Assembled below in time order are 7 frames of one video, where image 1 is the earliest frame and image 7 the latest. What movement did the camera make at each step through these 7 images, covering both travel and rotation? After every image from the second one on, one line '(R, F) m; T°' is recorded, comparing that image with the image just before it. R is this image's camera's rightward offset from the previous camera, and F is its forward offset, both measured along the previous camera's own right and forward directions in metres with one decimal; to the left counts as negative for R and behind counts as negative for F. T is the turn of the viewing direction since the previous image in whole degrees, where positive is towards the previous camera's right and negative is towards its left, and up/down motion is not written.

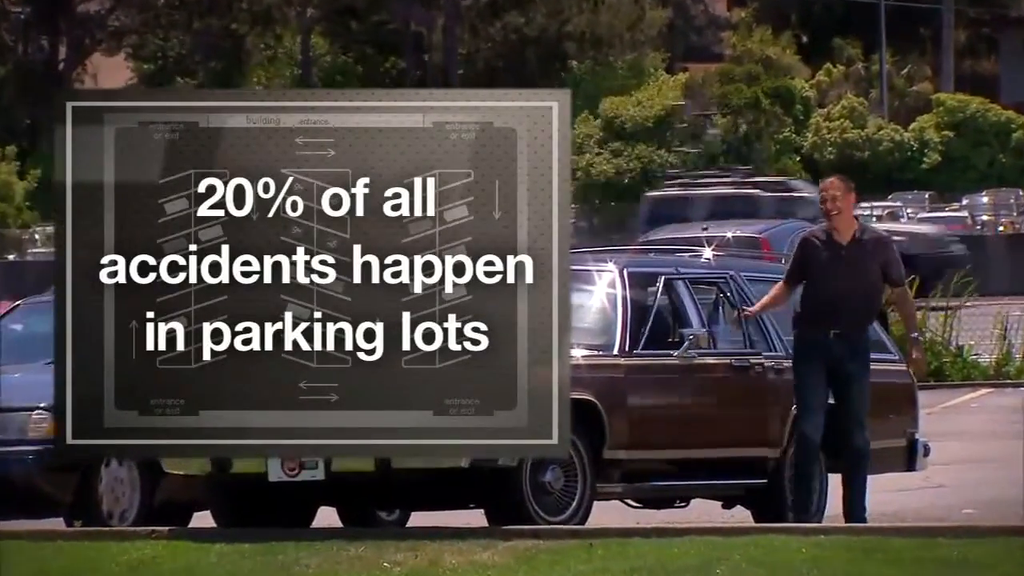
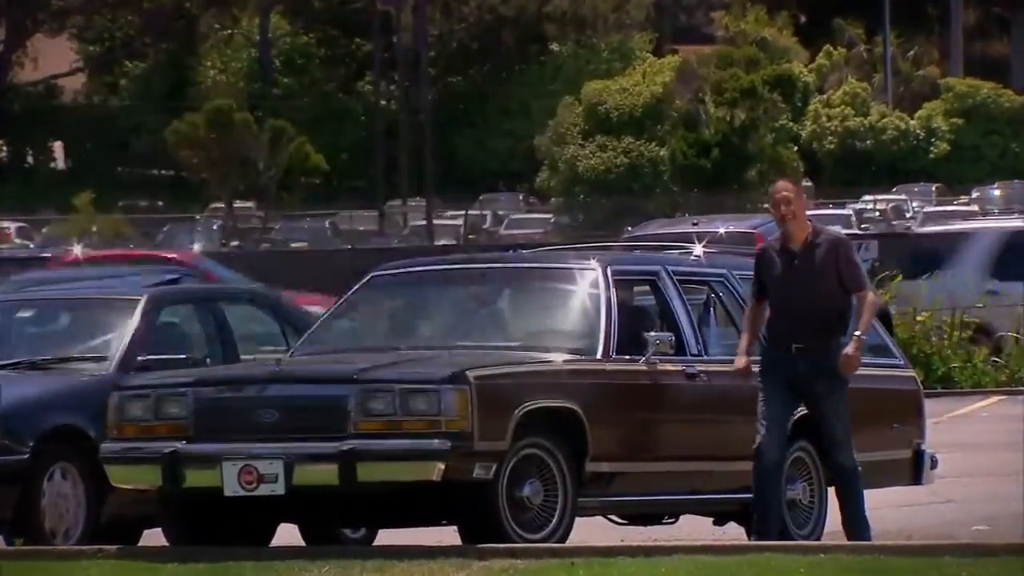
(0.0, +0.7) m; +1°
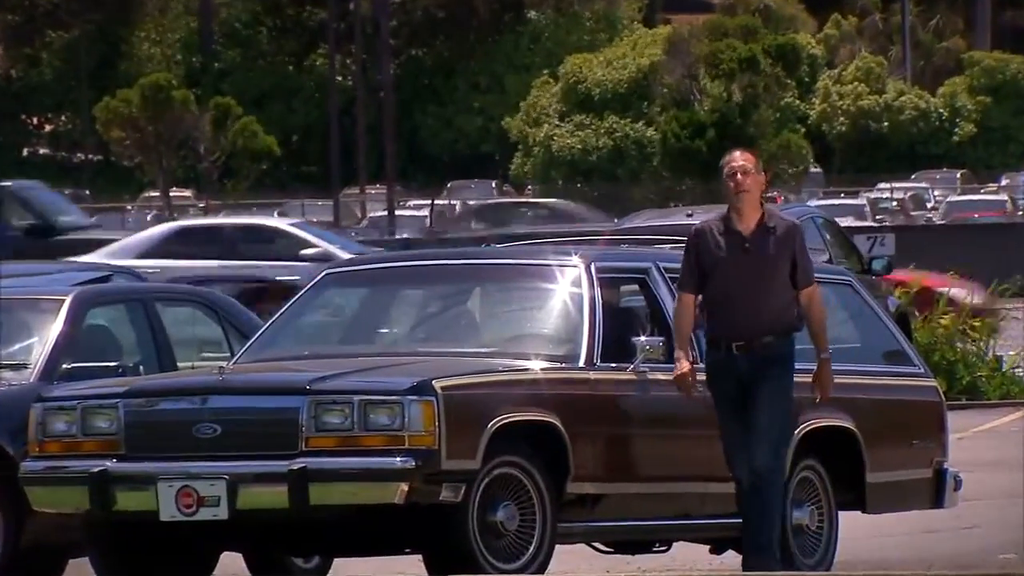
(0.0, +0.9) m; +1°
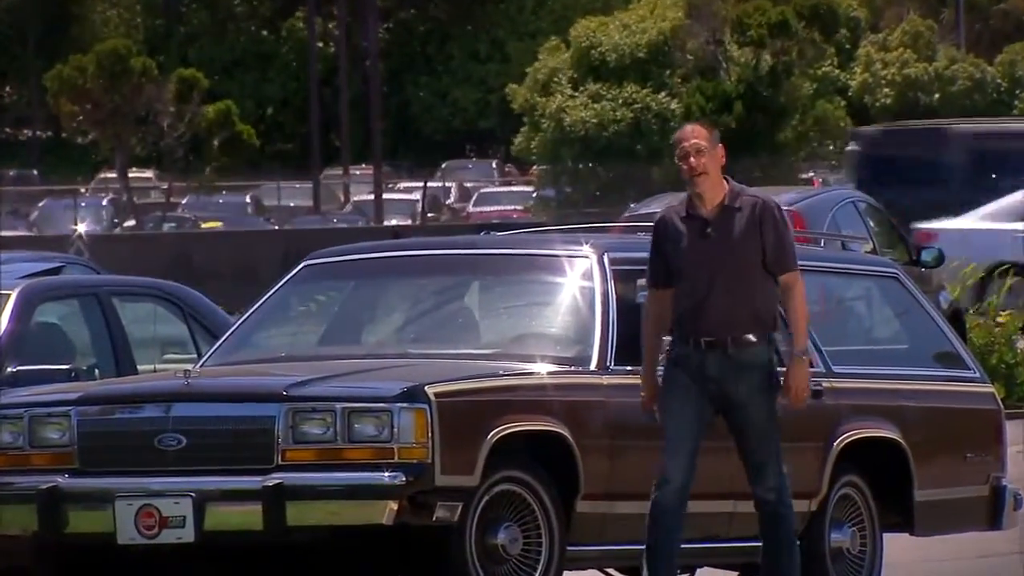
(0.0, +0.8) m; 0°
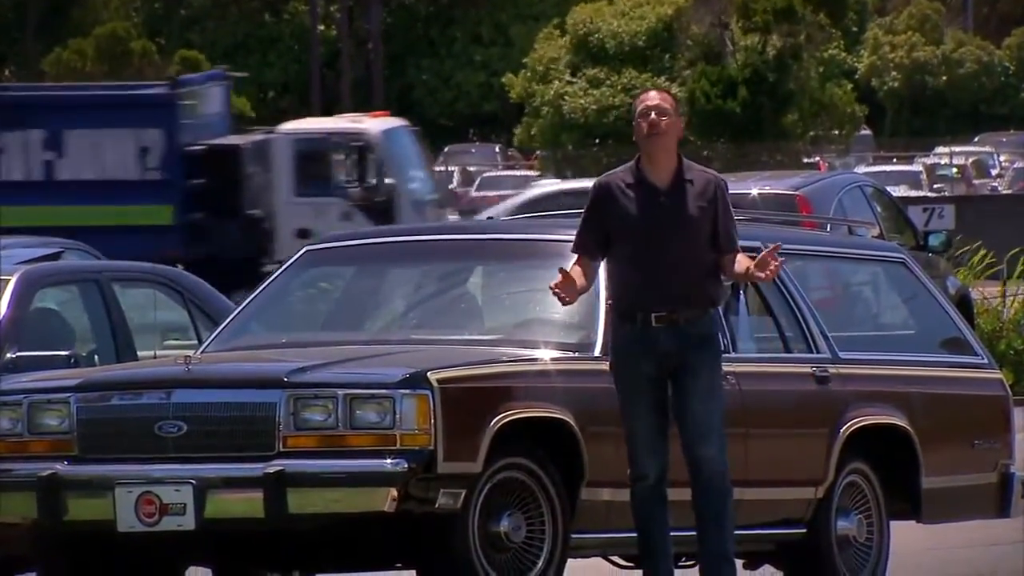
(0.0, +0.1) m; 0°
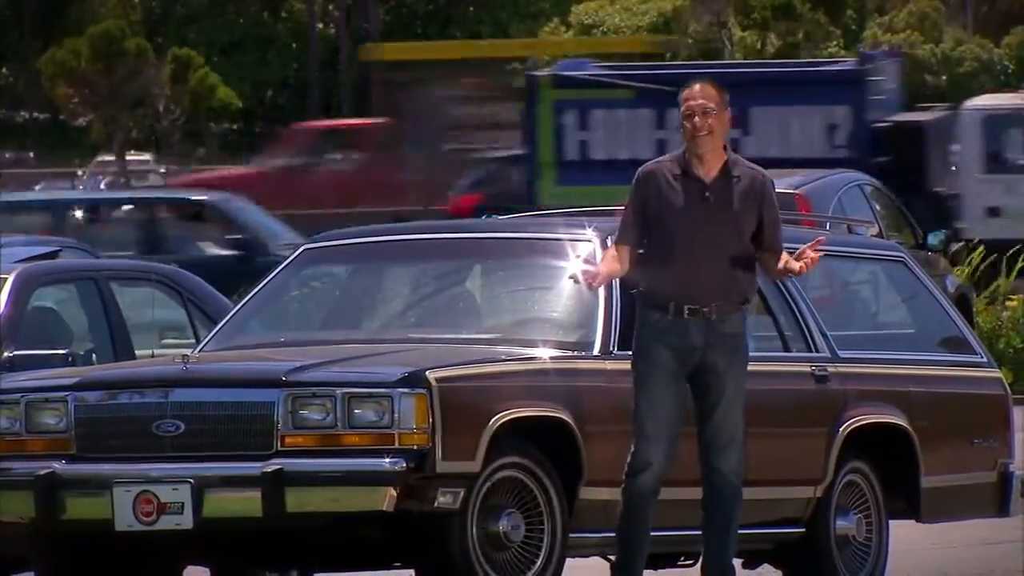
(0.0, 0.0) m; 0°
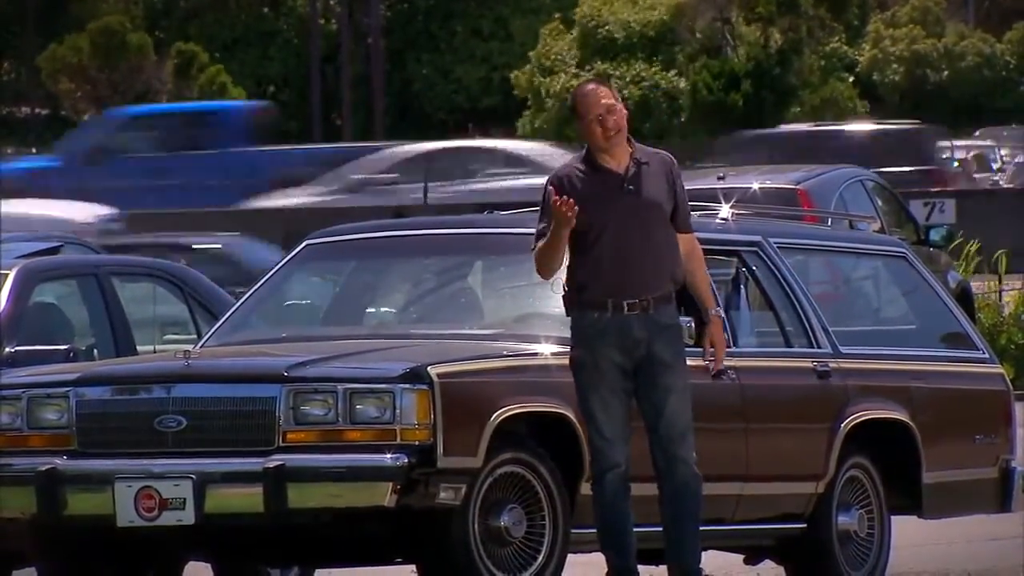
(0.0, 0.0) m; 0°
